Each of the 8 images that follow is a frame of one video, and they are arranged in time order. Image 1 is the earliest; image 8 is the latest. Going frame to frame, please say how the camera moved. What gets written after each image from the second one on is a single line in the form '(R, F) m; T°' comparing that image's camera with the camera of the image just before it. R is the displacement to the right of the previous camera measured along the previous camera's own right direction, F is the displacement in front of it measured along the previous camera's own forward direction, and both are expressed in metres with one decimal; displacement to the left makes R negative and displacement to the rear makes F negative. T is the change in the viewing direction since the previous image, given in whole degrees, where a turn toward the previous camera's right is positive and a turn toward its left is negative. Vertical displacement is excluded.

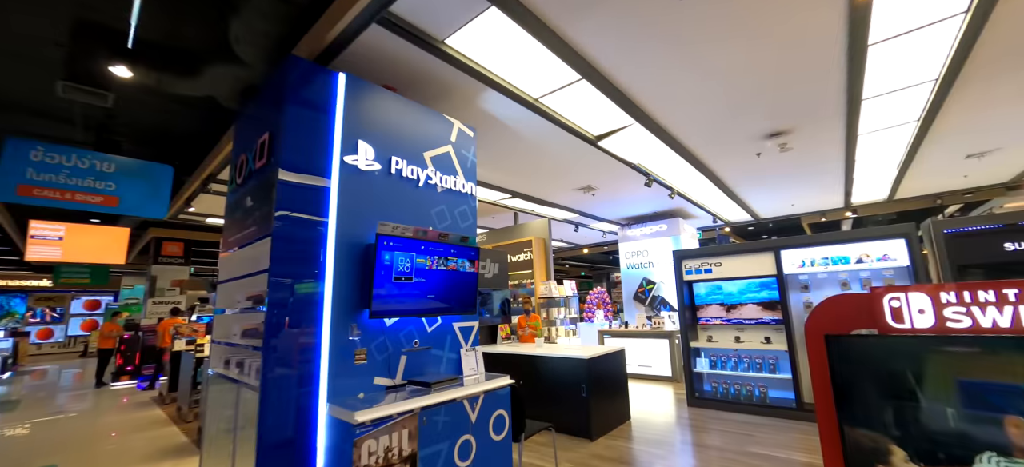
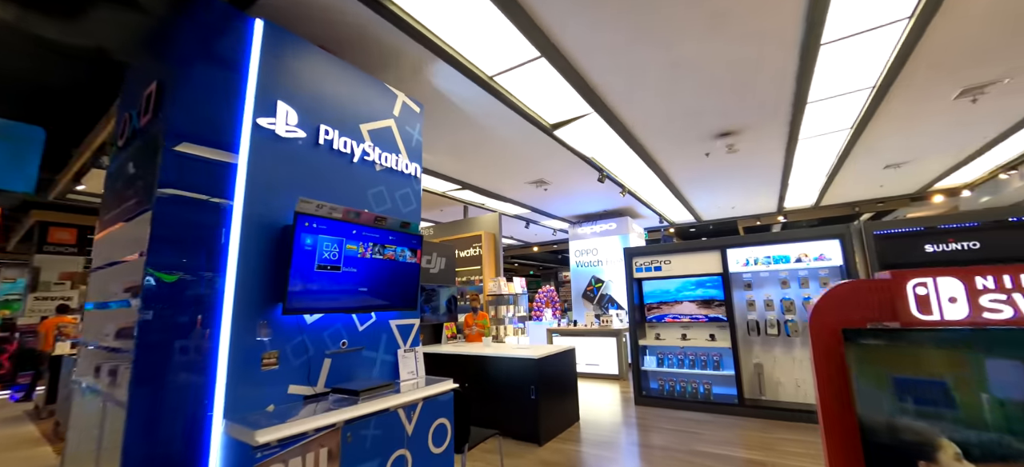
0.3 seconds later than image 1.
(0.0, +0.3) m; +7°
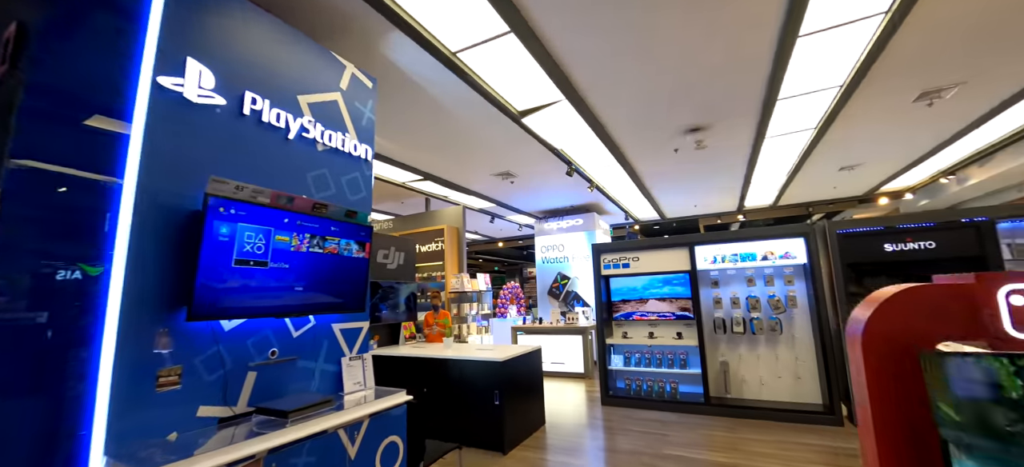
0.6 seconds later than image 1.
(0.0, +0.3) m; +5°
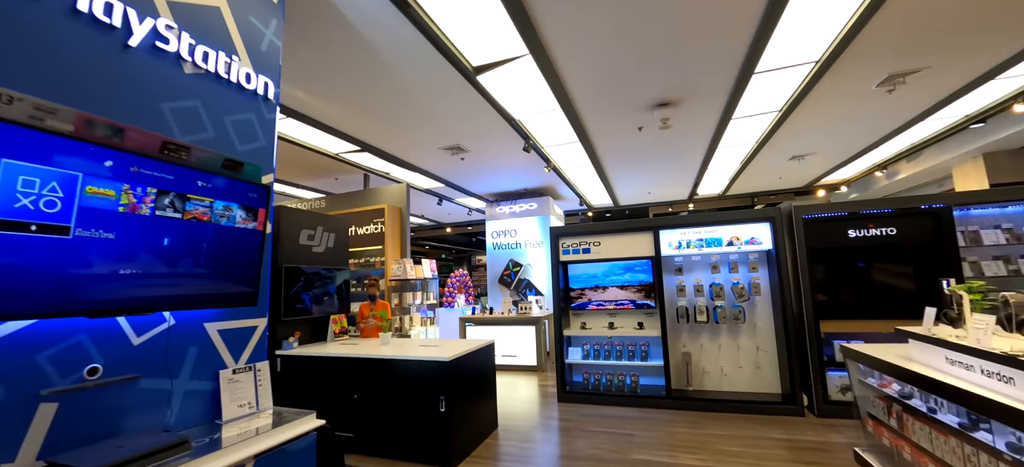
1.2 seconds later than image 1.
(0.0, +0.5) m; +8°
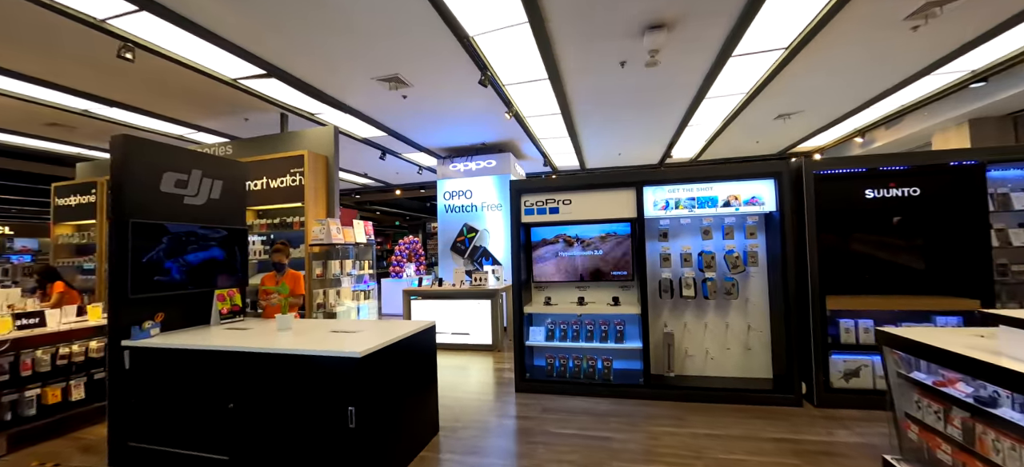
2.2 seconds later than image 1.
(+0.1, +0.9) m; +6°
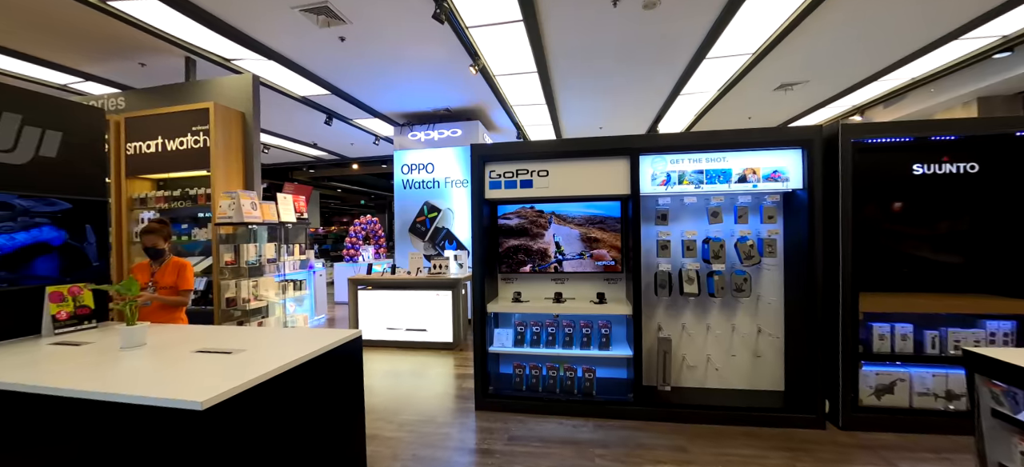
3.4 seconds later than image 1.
(+0.1, +0.7) m; +4°
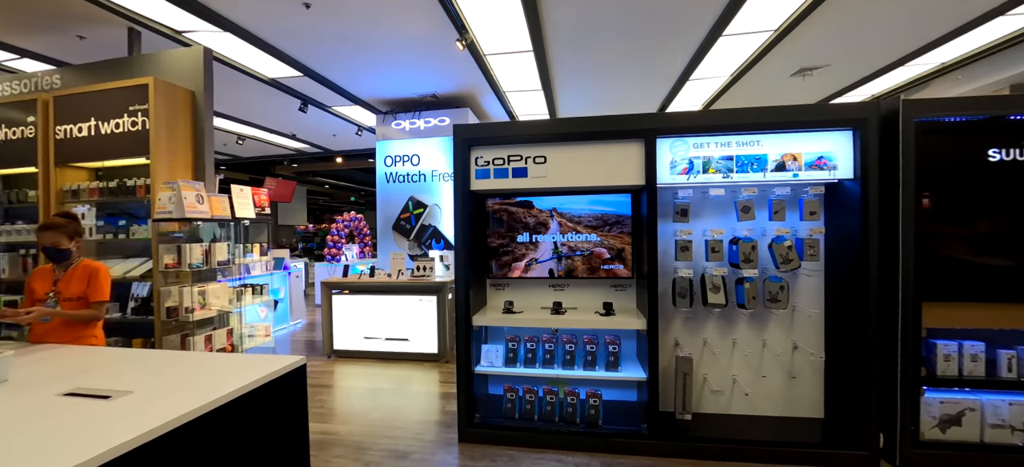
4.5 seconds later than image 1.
(0.0, +0.5) m; +1°
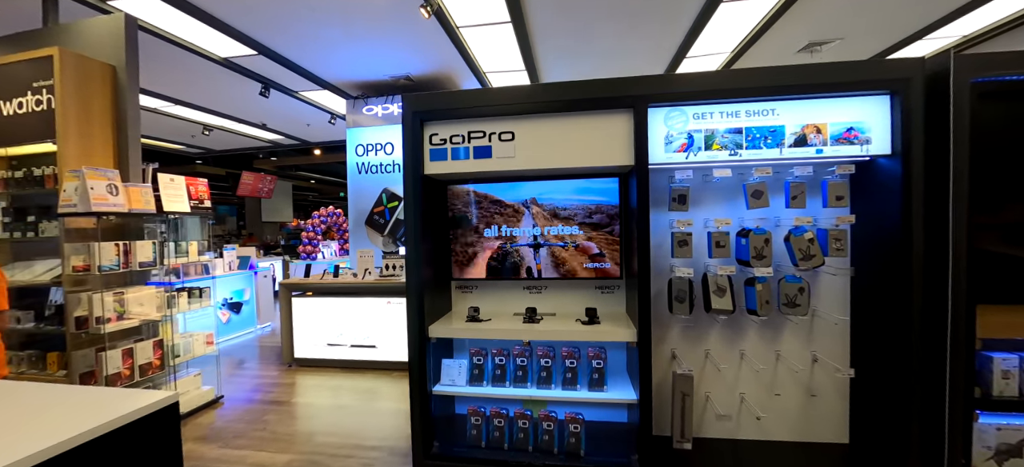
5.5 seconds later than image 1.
(+0.2, +0.4) m; 0°
